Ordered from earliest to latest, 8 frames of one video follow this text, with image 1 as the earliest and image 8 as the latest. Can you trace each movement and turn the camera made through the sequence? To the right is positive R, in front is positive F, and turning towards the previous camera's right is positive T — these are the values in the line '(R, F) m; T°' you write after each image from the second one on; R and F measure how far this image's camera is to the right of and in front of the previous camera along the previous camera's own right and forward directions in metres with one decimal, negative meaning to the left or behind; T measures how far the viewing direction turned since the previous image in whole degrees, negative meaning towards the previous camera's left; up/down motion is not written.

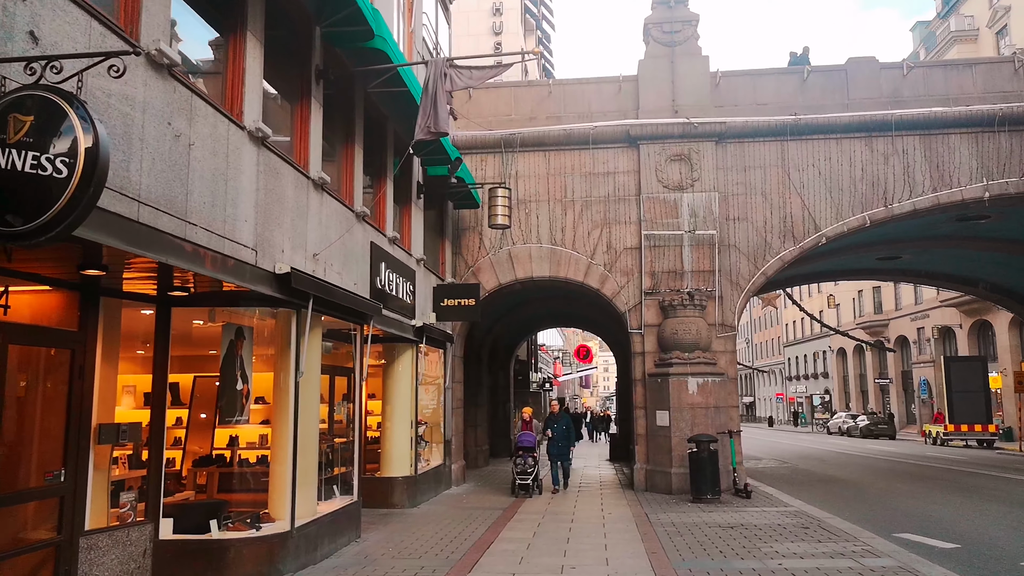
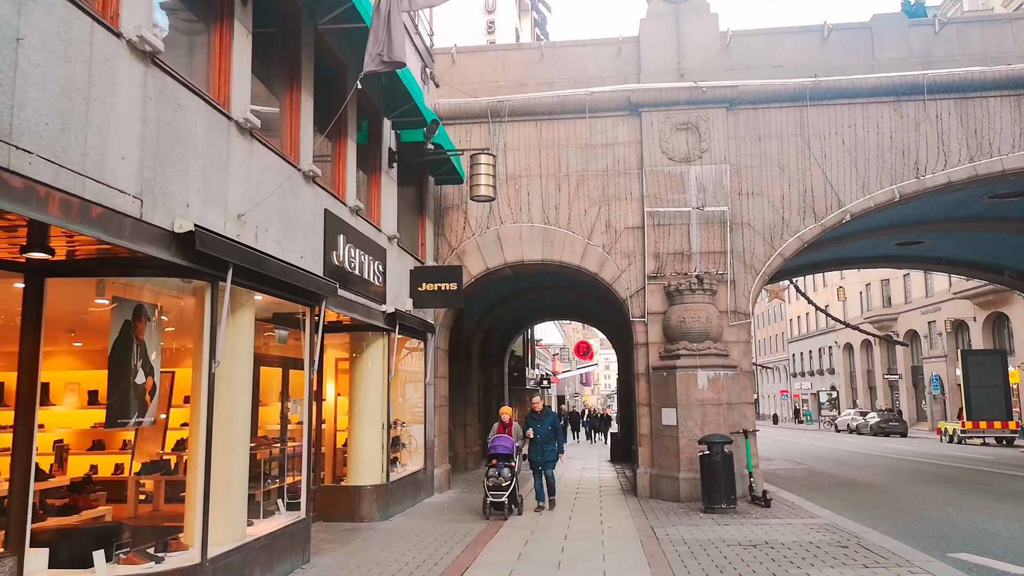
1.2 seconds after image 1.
(+0.2, +1.5) m; 0°
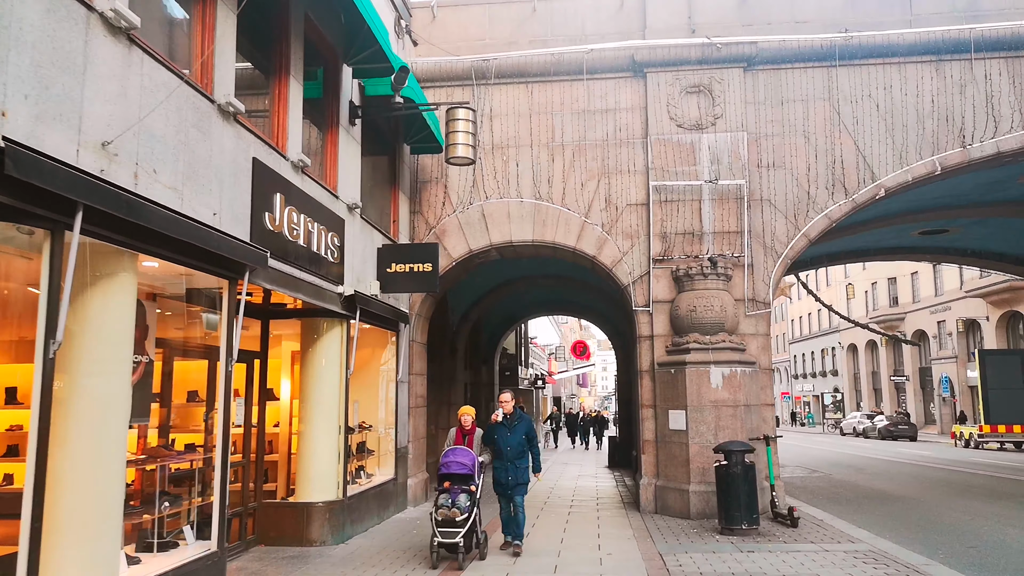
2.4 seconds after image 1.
(+0.2, +1.7) m; 0°
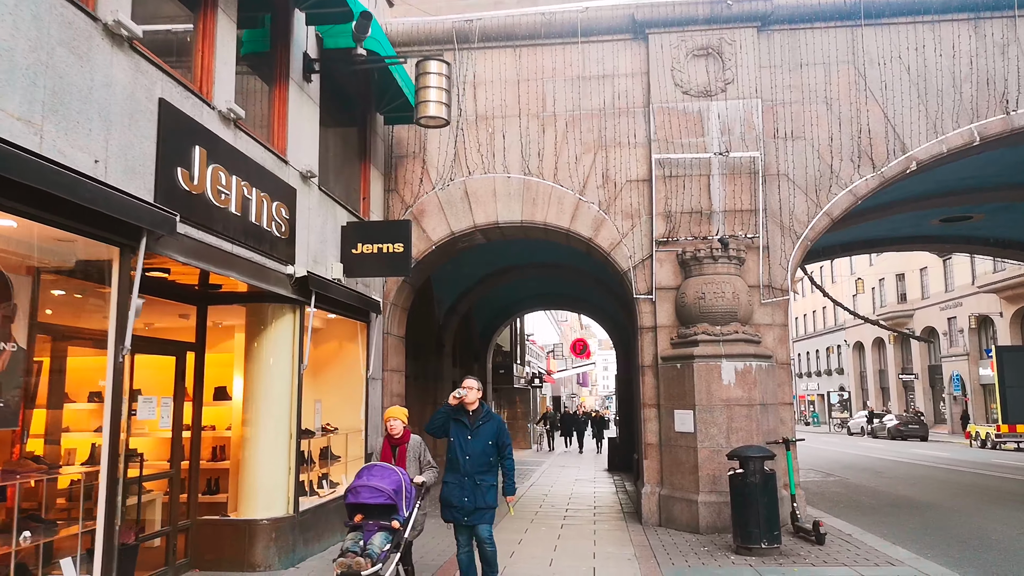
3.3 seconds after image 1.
(+0.2, +1.3) m; 0°
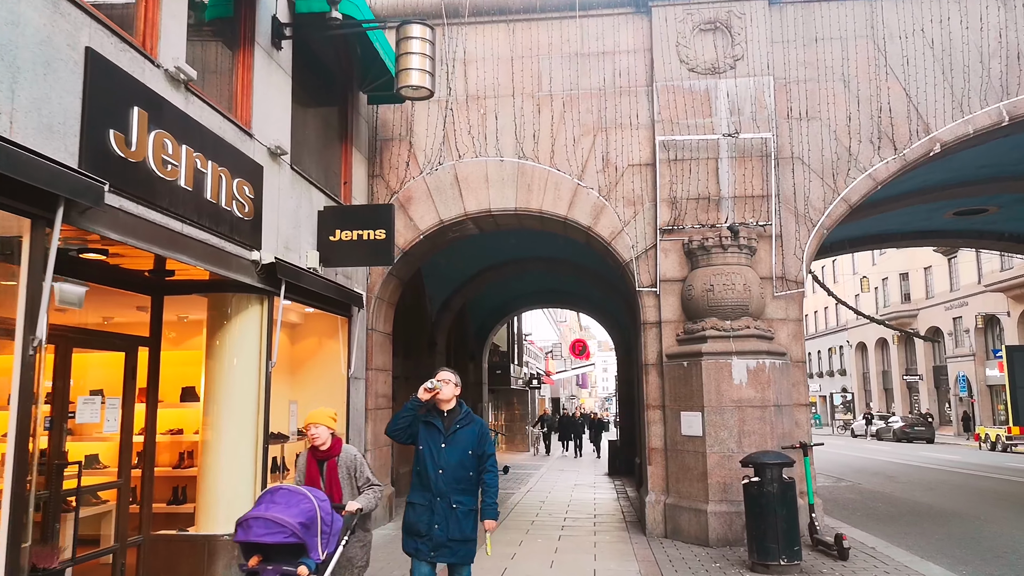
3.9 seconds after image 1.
(+0.1, +0.8) m; 0°
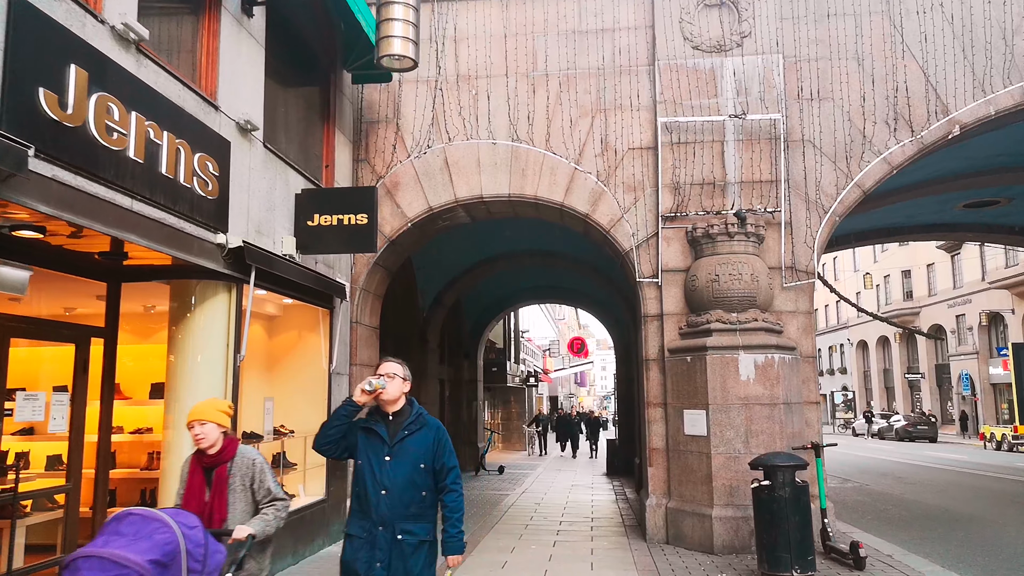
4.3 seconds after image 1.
(+0.1, +0.6) m; 0°
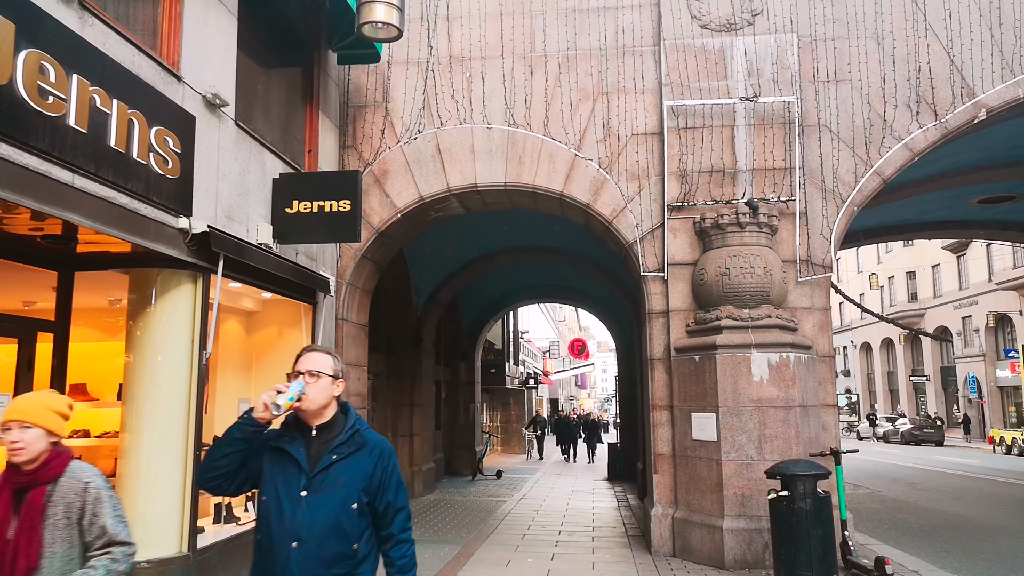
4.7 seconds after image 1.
(+0.1, +0.6) m; 0°
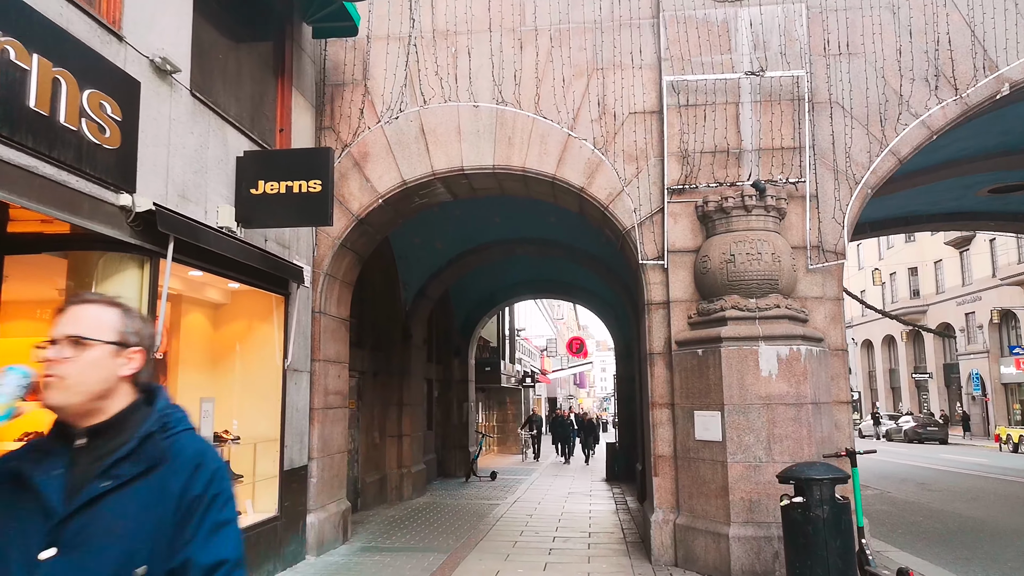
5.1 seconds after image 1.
(+0.1, +0.6) m; 0°
